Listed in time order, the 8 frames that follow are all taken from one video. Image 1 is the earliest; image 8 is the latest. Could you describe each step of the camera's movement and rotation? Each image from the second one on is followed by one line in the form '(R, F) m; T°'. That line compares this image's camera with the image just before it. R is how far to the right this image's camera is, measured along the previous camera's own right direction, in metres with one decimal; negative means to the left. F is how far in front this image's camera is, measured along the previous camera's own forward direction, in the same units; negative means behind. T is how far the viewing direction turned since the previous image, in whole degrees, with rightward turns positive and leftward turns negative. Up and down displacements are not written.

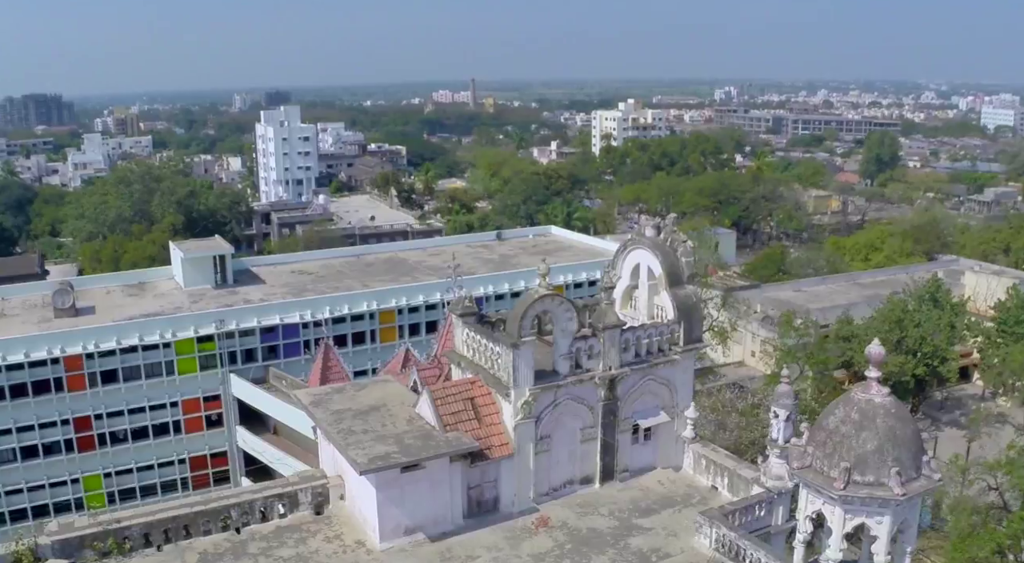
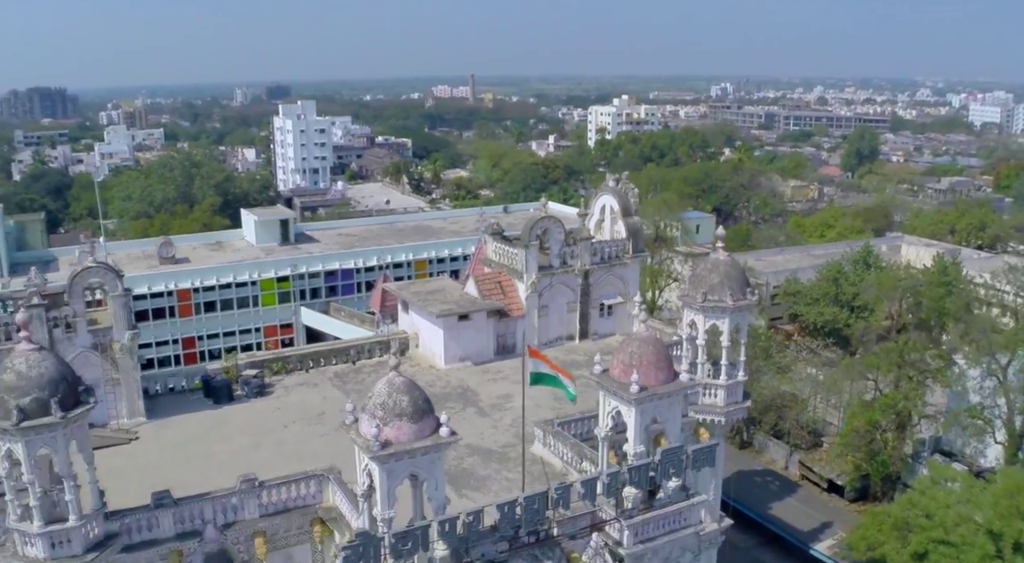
(-0.4, -9.0) m; 0°
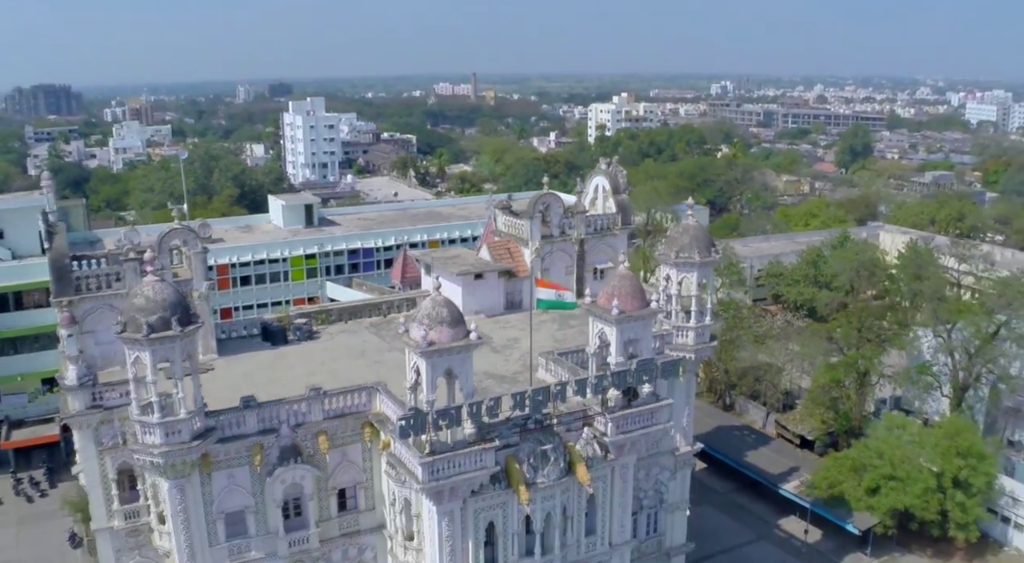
(-0.2, -4.3) m; 0°
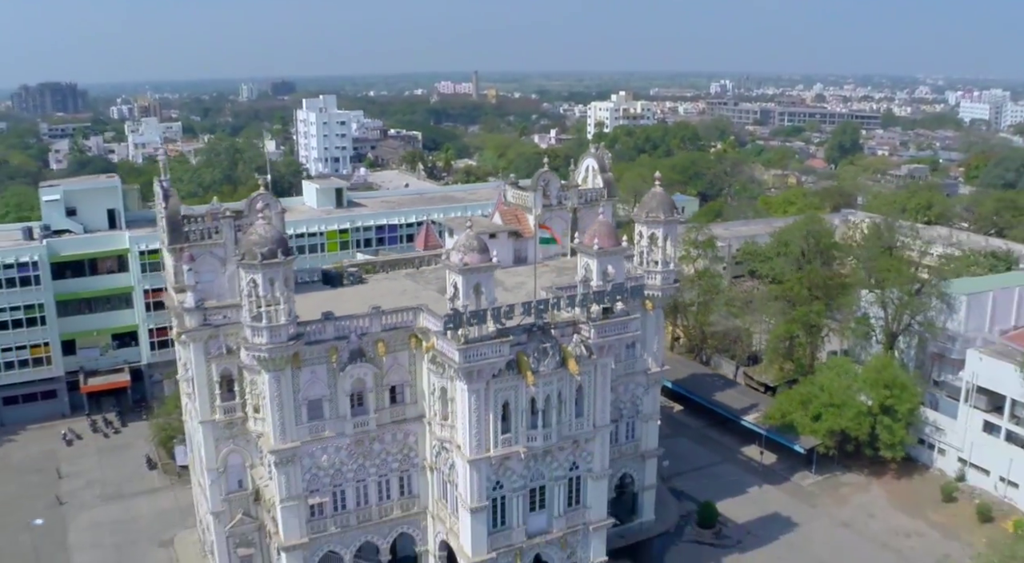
(-0.3, -6.9) m; 0°
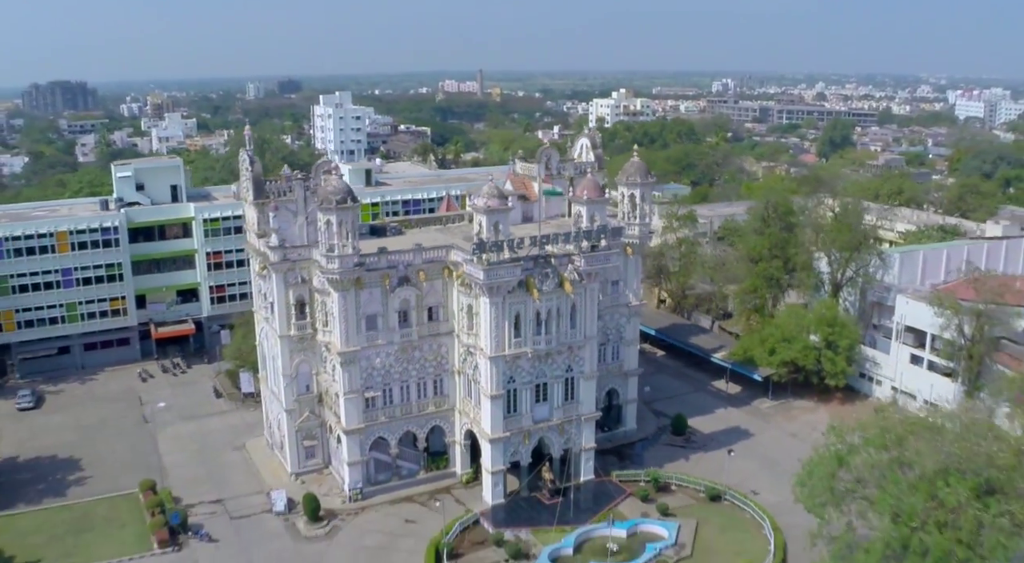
(-0.3, -8.2) m; 0°
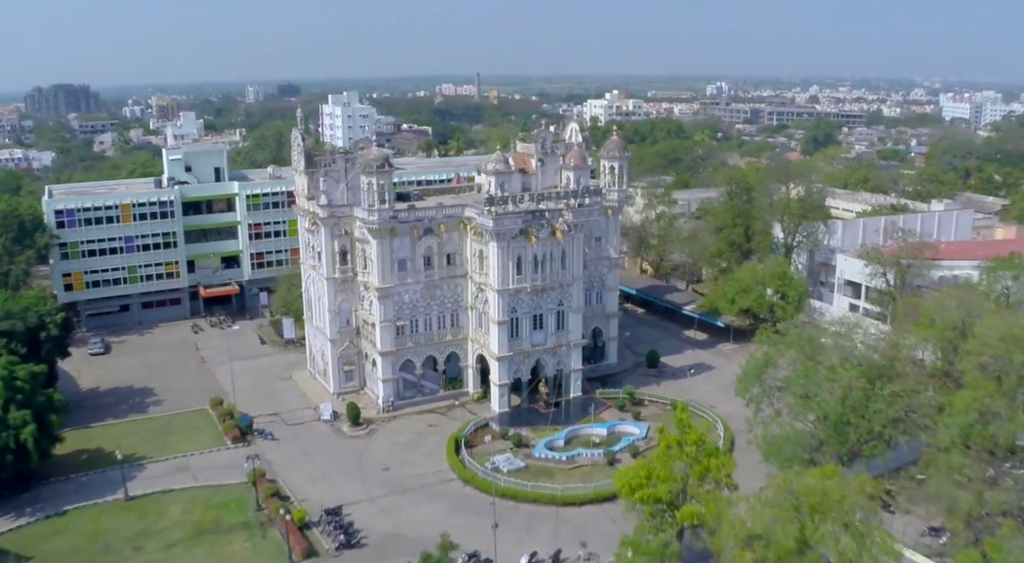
(-0.3, -8.8) m; 0°
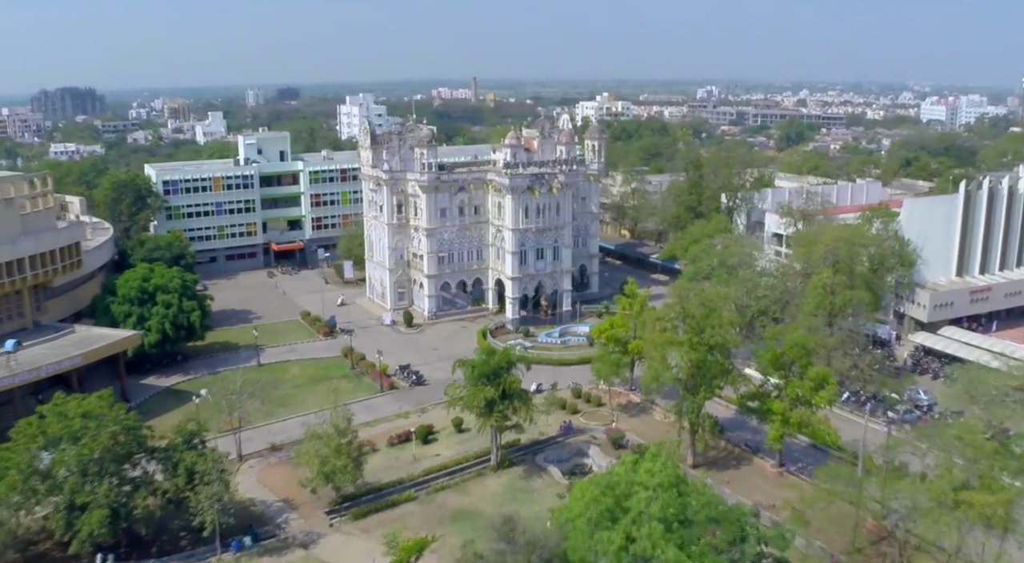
(-1.0, -17.7) m; 0°
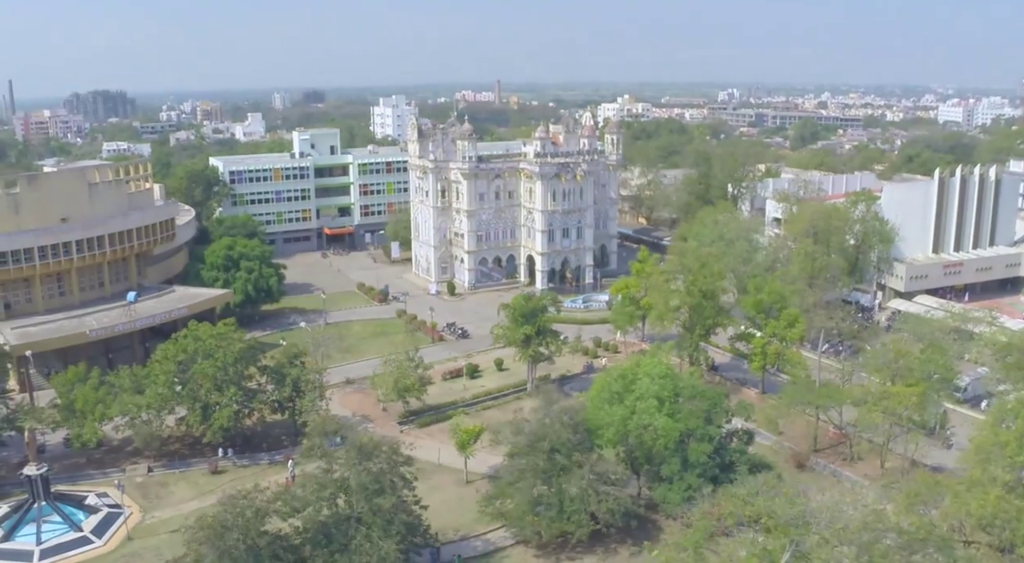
(-0.6, -9.3) m; -1°
